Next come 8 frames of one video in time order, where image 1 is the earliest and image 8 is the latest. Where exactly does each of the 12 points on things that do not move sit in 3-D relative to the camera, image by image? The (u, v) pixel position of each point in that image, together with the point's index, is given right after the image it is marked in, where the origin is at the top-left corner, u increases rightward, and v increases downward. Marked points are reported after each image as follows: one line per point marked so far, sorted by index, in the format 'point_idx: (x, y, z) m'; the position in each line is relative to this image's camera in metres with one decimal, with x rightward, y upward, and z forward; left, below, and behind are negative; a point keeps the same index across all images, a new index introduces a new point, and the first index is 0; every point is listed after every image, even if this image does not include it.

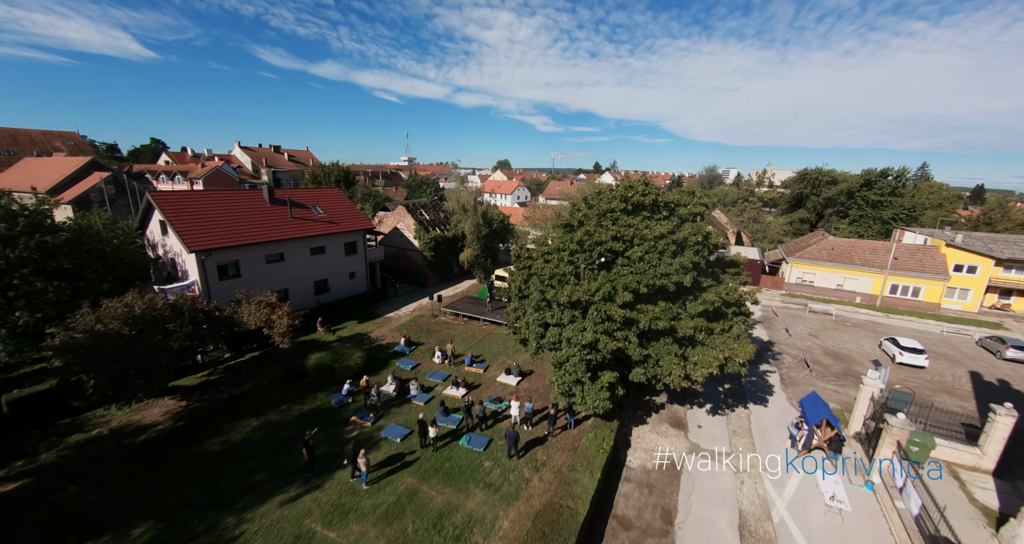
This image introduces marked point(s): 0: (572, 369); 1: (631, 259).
0: (+1.9, -3.1, +12.6) m
1: (+3.9, +0.4, +12.9) m
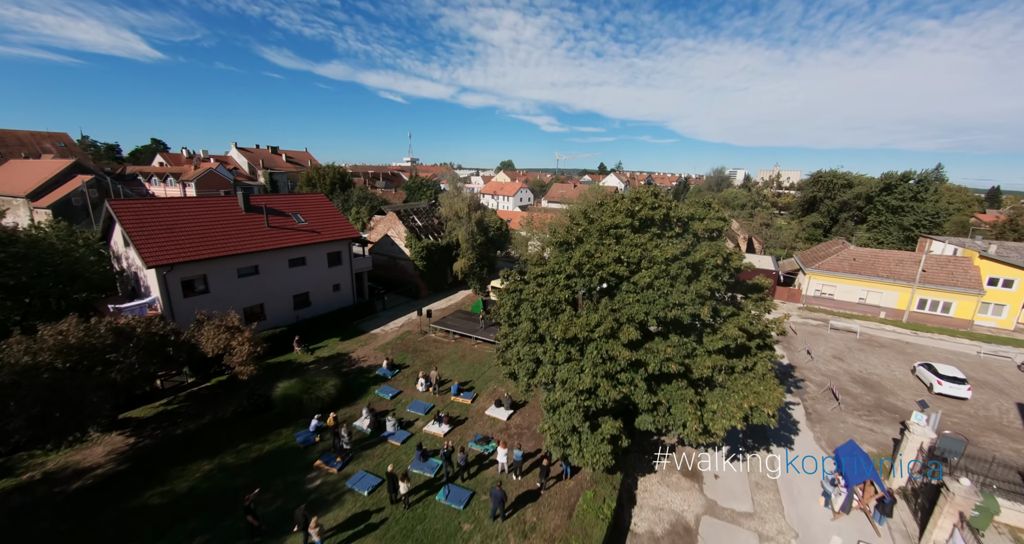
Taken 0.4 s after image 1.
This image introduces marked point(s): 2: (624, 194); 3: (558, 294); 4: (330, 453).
0: (+1.5, -3.9, +10.7) m
1: (+3.5, -0.4, +10.9) m
2: (+3.6, +2.5, +12.9) m
3: (+1.4, -0.6, +11.6) m
4: (-6.1, -6.1, +13.4) m
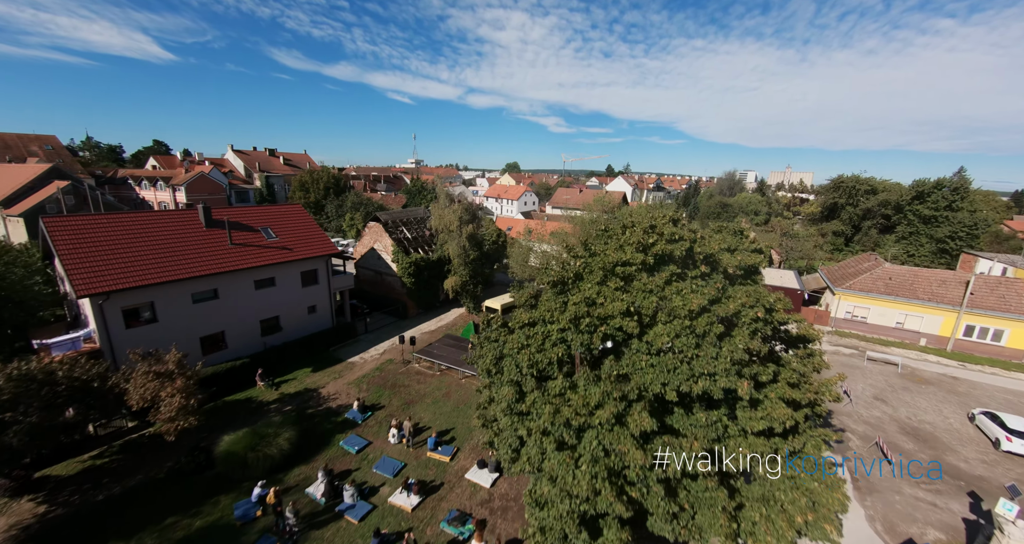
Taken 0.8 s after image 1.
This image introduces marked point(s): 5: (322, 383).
0: (+0.9, -5.0, +8.1) m
1: (+2.9, -1.6, +8.3) m
2: (+3.1, +1.3, +10.3) m
3: (+0.8, -1.8, +9.0) m
4: (-6.6, -7.2, +11.0) m
5: (-8.9, -5.2, +18.8) m
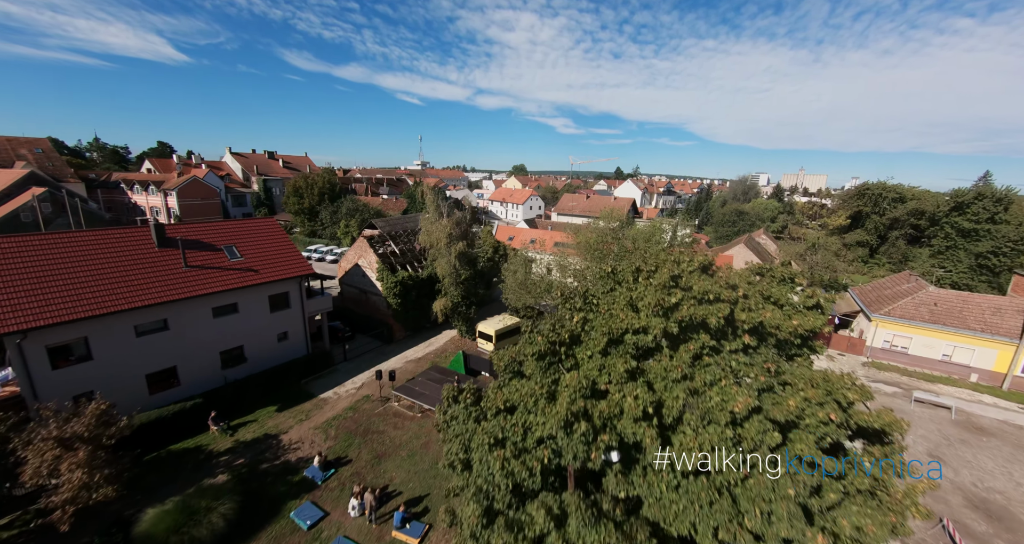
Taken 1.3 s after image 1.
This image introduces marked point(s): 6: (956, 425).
0: (+0.3, -6.2, +5.5) m
1: (+2.4, -2.8, +5.7) m
2: (+2.6, +0.1, +7.7) m
3: (+0.3, -3.0, +6.5) m
4: (-7.2, -8.3, +8.6) m
5: (-9.3, -6.3, +16.5) m
6: (+19.8, -6.8, +17.8) m
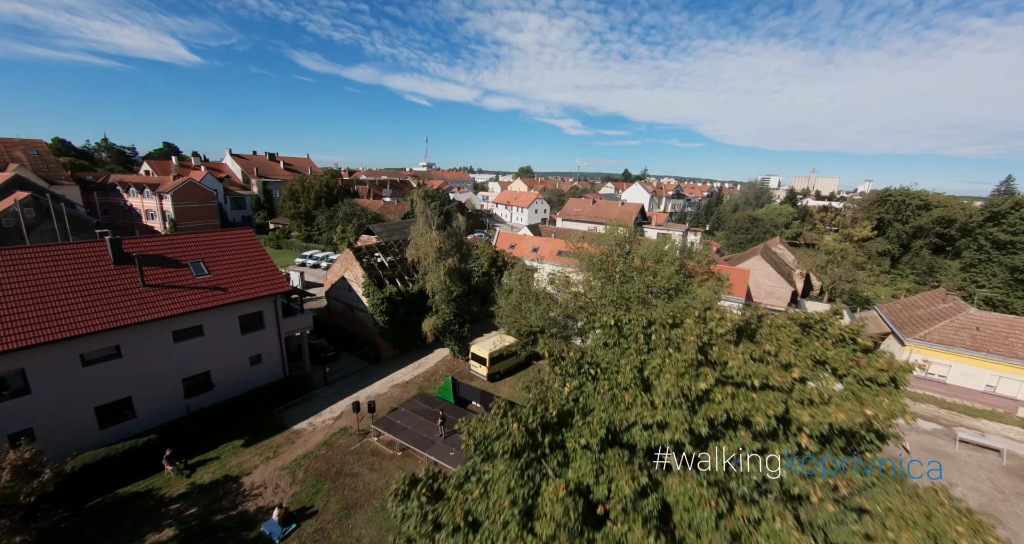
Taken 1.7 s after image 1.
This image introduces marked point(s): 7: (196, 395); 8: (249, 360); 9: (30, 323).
0: (-0.2, -7.1, +3.7) m
1: (+1.9, -3.6, +3.9) m
2: (+2.2, -0.8, +5.8) m
3: (-0.2, -3.8, +4.6) m
4: (-7.7, -9.1, +6.8) m
5: (-9.7, -7.1, +14.8) m
6: (+19.4, -7.8, +15.6) m
7: (-12.9, -5.0, +16.5) m
8: (-11.8, -4.0, +17.9) m
9: (-15.6, -1.6, +13.0) m
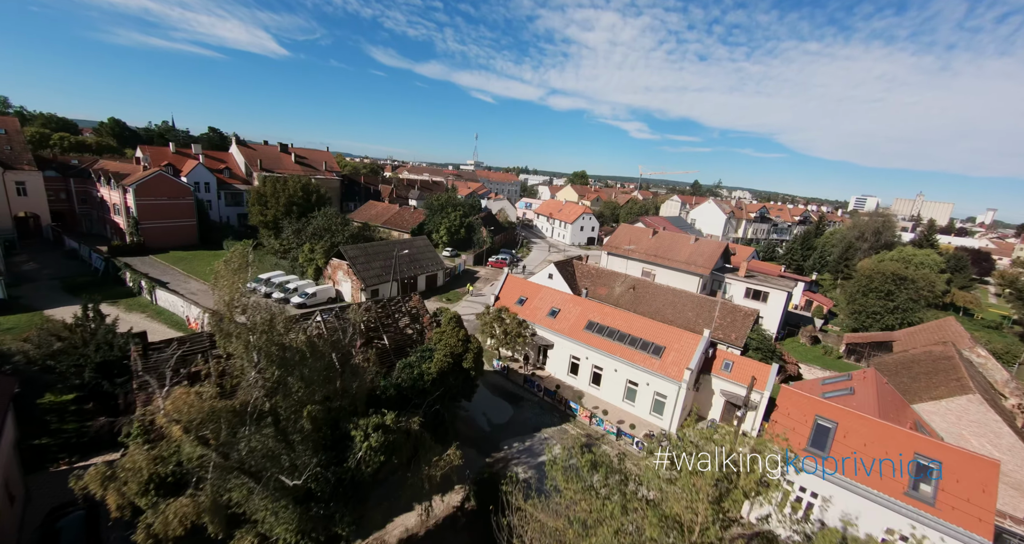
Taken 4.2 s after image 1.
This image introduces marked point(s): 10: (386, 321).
0: (-4.8, -11.2, -8.4) m
1: (-2.5, -7.9, -8.5) m
2: (-1.6, -5.1, -6.6) m
3: (-4.4, -7.9, -7.5) m
4: (-12.0, -12.6, -4.3) m
5: (-12.8, -10.4, +3.8) m
6: (+16.0, -13.7, +1.0) m
7: (-15.6, -8.1, +5.9) m
8: (-14.2, -7.1, +7.2) m
9: (-18.4, -4.4, +2.7) m
10: (-5.1, -2.0, +16.2) m
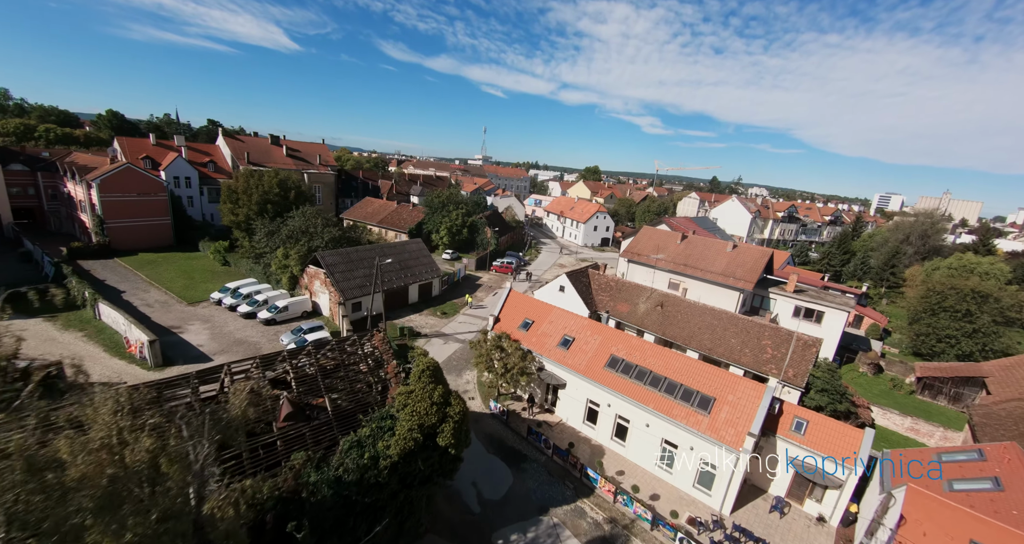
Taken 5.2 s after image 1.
0: (-5.5, -12.4, -12.8) m
1: (-3.1, -9.1, -13.0) m
2: (-2.3, -6.3, -11.2) m
3: (-5.1, -9.1, -12.0) m
4: (-12.6, -13.6, -8.6) m
5: (-13.2, -11.4, -0.5) m
6: (+15.5, -15.0, -3.9) m
7: (-16.0, -9.0, +1.7) m
8: (-14.5, -8.0, +2.9) m
9: (-18.8, -5.3, -1.5) m
10: (-5.2, -2.9, +11.6) m
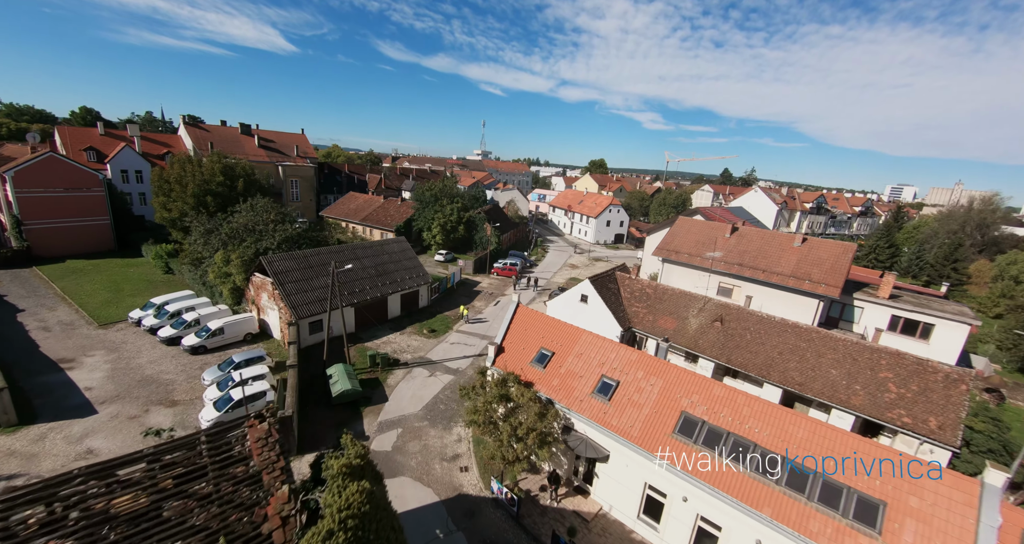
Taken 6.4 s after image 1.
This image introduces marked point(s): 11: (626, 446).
0: (-5.1, -12.8, -19.1) m
1: (-2.8, -9.6, -19.3) m
2: (-2.0, -6.7, -17.5) m
3: (-4.7, -9.5, -18.3) m
4: (-12.2, -14.2, -14.8) m
5: (-12.8, -12.0, -6.7) m
6: (+15.9, -15.1, -10.2) m
7: (-15.6, -9.6, -4.6) m
8: (-14.2, -8.6, -3.4) m
9: (-18.5, -6.0, -7.7) m
10: (-4.9, -3.3, +5.3) m
11: (+3.1, -4.7, +11.0) m
